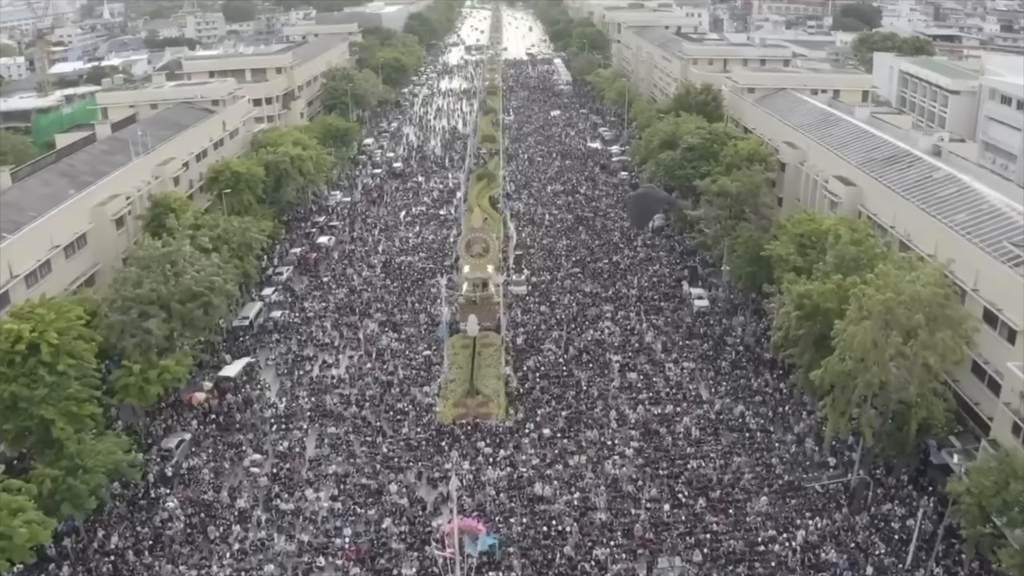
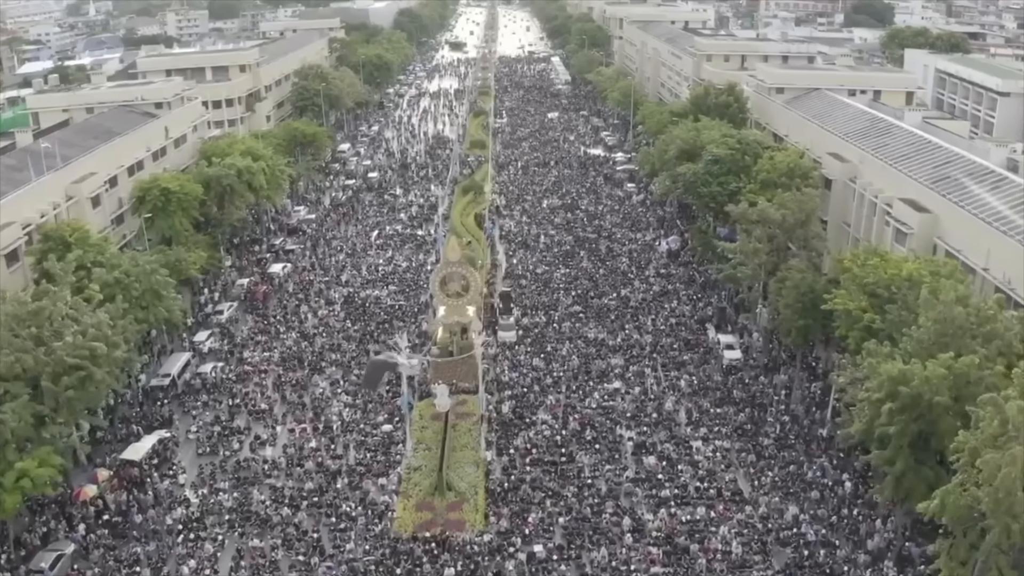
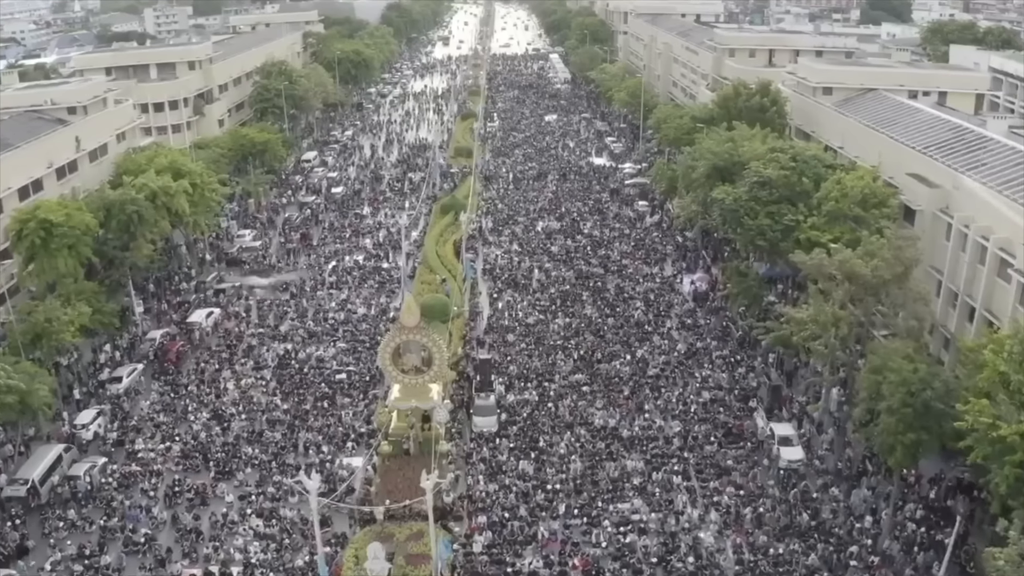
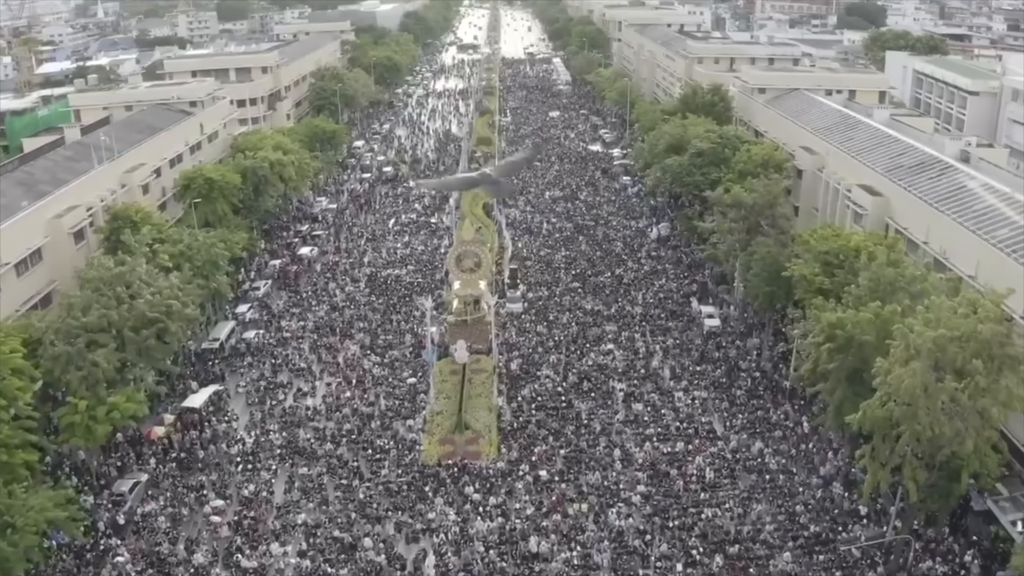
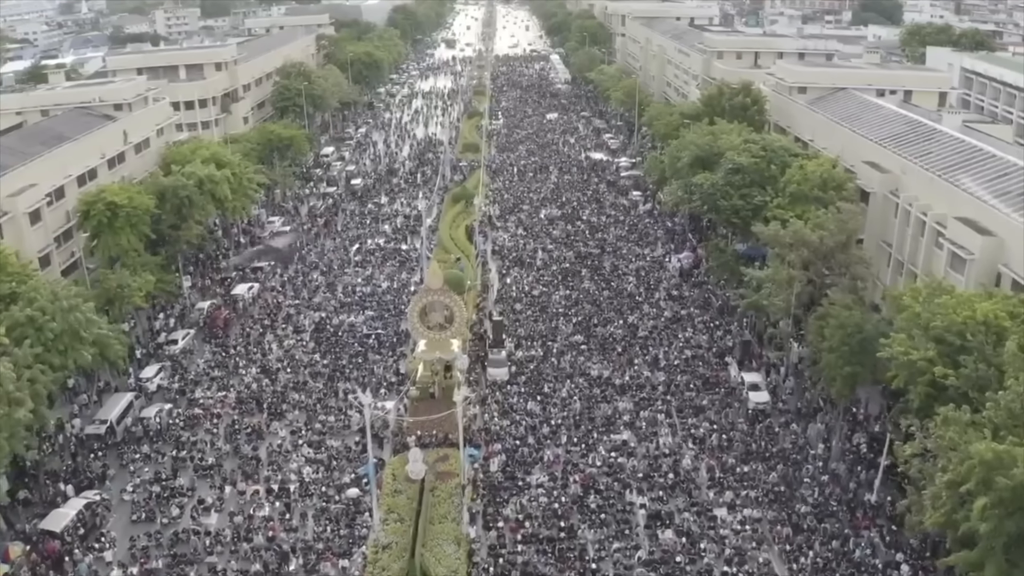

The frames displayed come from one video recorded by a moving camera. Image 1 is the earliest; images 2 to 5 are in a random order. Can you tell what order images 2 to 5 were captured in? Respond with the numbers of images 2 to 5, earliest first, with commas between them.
4, 2, 5, 3
